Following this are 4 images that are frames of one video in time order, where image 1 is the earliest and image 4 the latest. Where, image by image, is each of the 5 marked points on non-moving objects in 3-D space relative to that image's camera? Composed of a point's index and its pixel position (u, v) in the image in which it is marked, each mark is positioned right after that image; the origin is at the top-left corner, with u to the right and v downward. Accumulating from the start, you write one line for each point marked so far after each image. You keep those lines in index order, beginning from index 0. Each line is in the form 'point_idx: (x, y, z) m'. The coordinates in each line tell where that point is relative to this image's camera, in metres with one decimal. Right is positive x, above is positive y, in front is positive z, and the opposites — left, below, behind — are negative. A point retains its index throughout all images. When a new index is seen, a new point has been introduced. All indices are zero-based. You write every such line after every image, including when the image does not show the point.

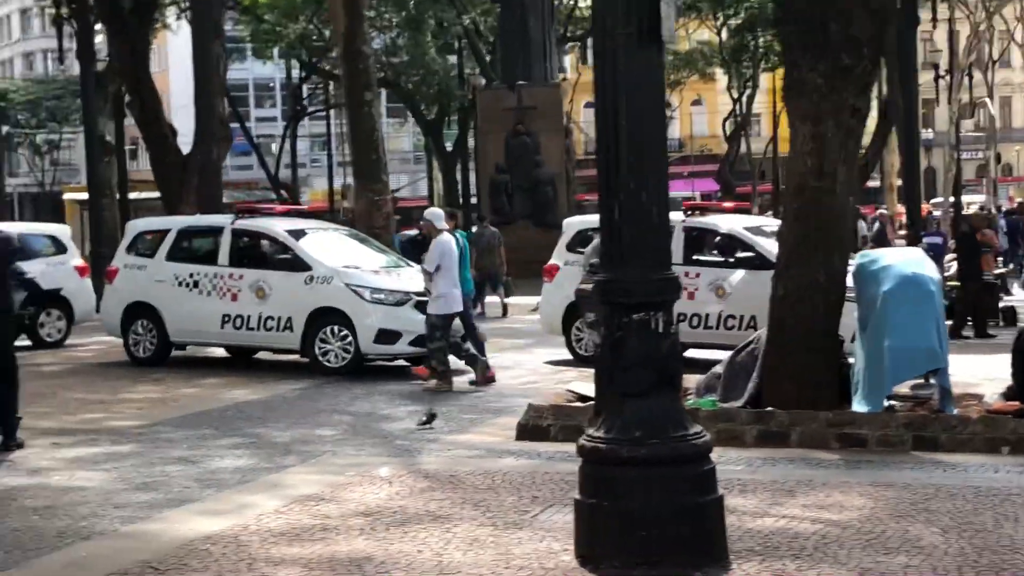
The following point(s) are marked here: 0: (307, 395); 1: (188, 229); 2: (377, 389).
0: (-1.8, -0.9, +13.0) m
1: (-3.3, +0.6, +15.8) m
2: (-1.2, -0.9, +13.3) m
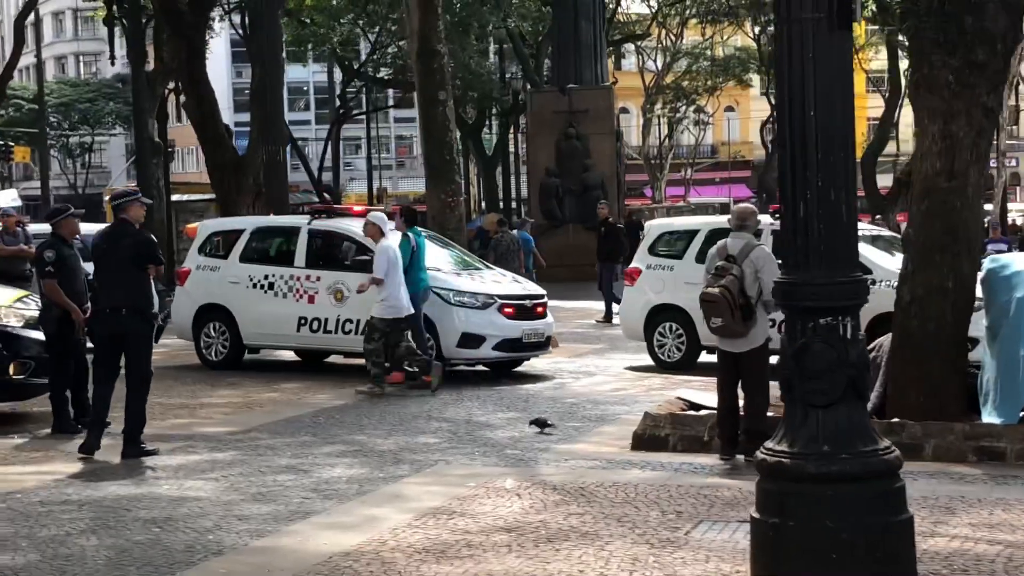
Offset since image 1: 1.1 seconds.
0: (-1.0, -0.9, +12.6) m
1: (-2.5, +0.6, +15.4) m
2: (-0.4, -0.9, +12.9) m
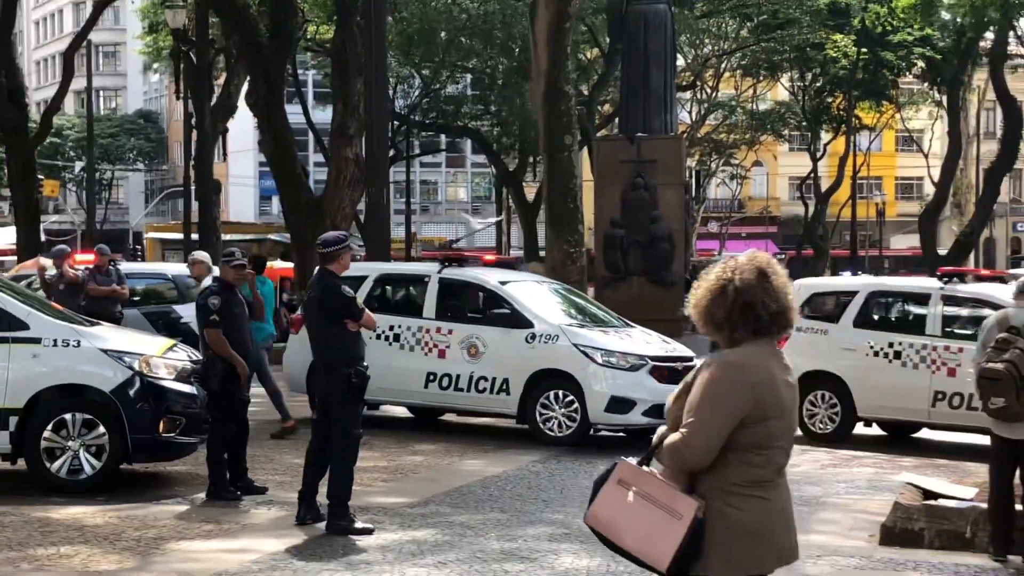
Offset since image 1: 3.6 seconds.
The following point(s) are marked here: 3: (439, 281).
0: (+0.3, -1.4, +11.5) m
1: (-1.2, +0.1, +14.4) m
2: (+0.8, -1.4, +11.8) m
3: (-0.7, +0.1, +14.0) m
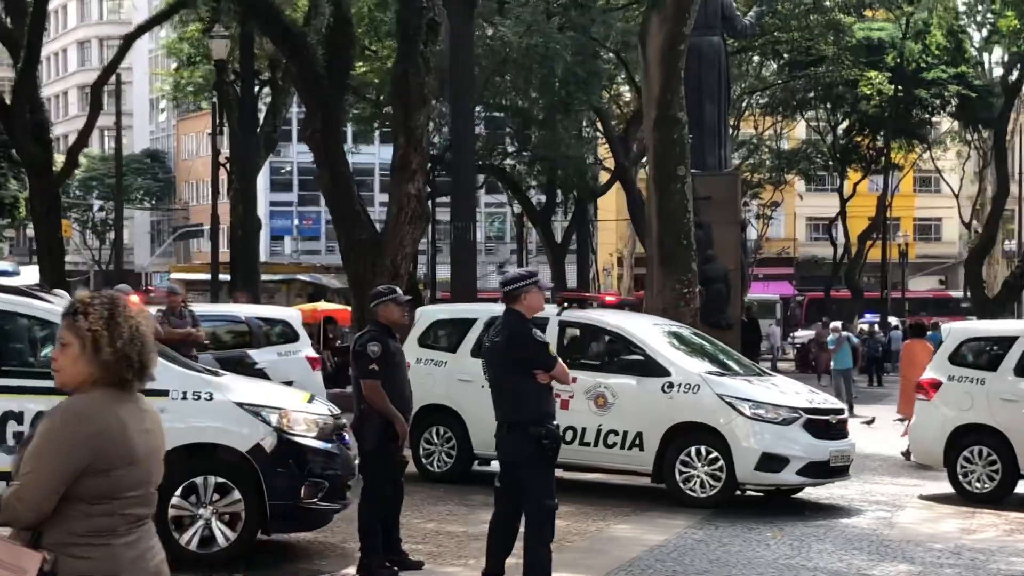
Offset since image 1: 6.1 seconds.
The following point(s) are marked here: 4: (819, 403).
0: (+1.4, -1.7, +10.3) m
1: (-0.1, -0.3, +13.1) m
2: (+1.9, -1.7, +10.6) m
3: (+0.4, -0.3, +12.8) m
4: (+2.4, -0.9, +12.1) m
